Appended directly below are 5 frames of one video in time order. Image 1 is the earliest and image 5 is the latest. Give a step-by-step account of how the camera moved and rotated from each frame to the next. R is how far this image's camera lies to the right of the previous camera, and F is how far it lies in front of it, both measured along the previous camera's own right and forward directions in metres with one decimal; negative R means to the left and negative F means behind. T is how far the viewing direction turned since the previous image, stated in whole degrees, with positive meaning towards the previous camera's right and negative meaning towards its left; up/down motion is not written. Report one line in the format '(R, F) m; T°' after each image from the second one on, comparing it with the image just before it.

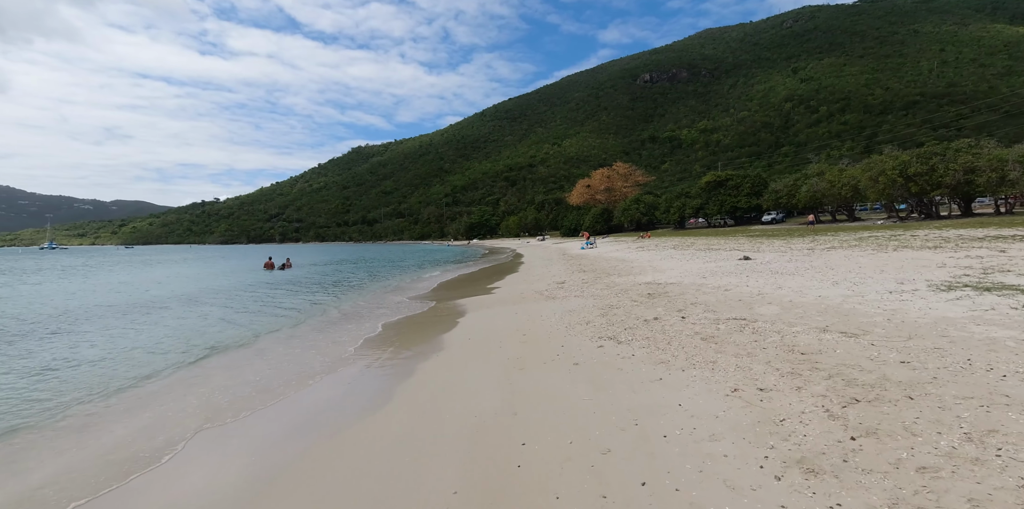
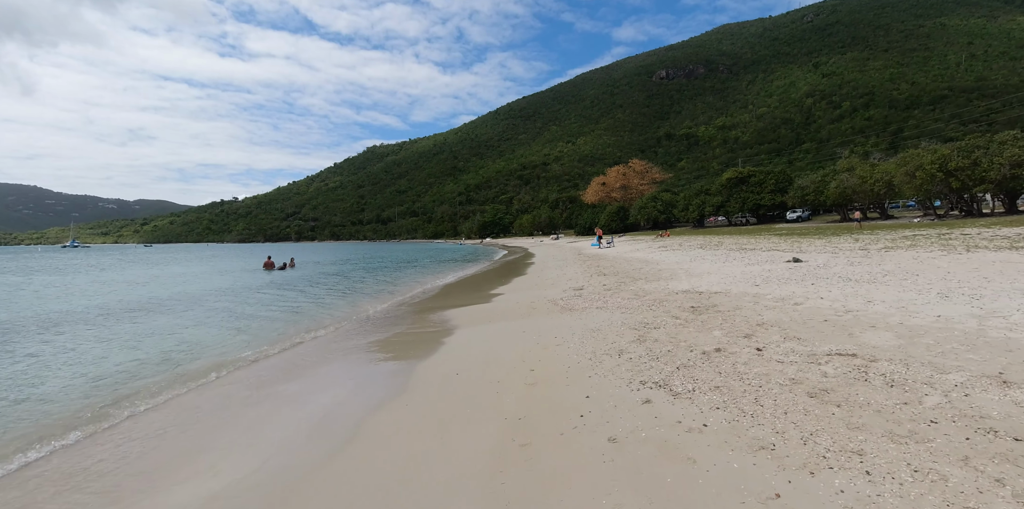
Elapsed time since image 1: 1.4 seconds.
(+0.2, +2.5) m; -2°
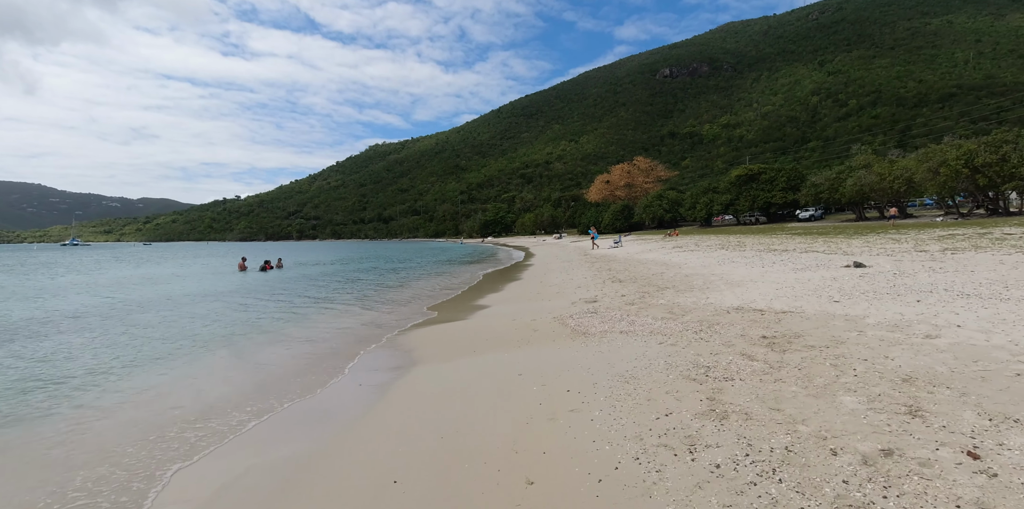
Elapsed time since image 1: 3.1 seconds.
(+0.2, +2.9) m; 0°
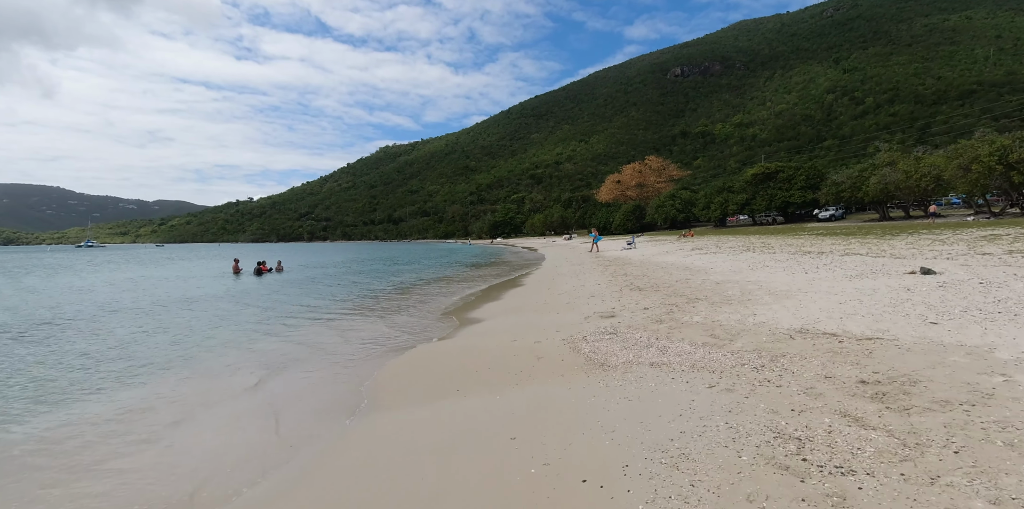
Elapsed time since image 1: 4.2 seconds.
(+0.2, +1.9) m; -1°
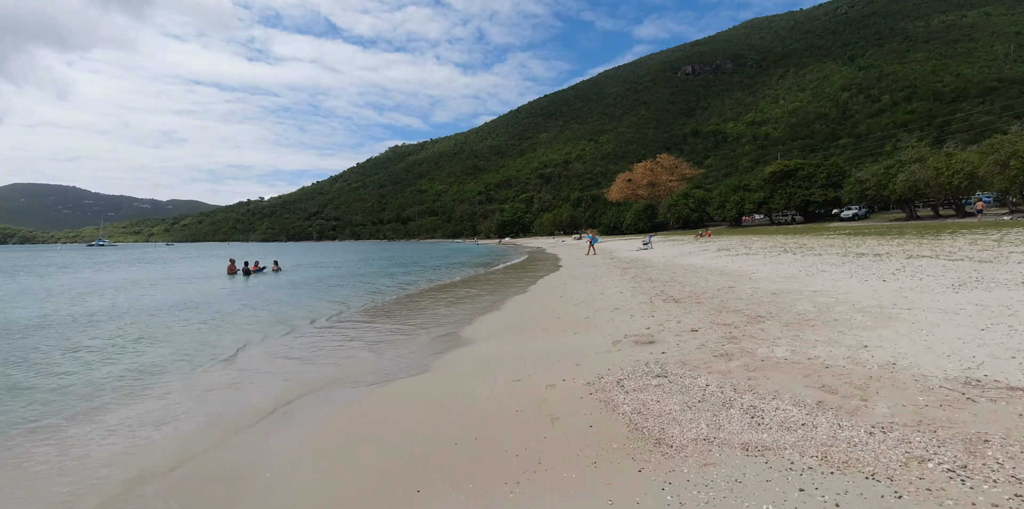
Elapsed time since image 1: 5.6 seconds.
(+0.1, +2.4) m; -1°
